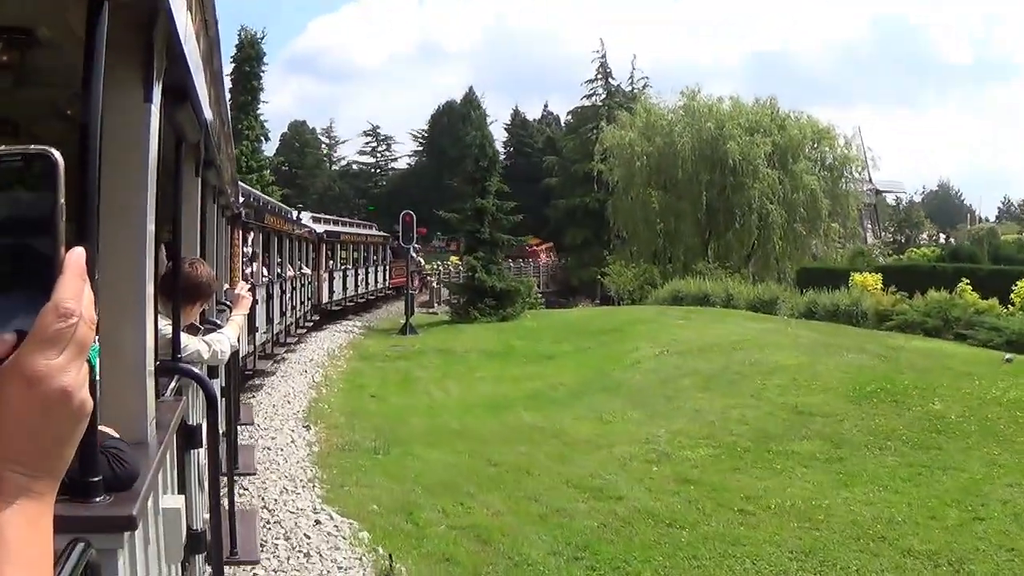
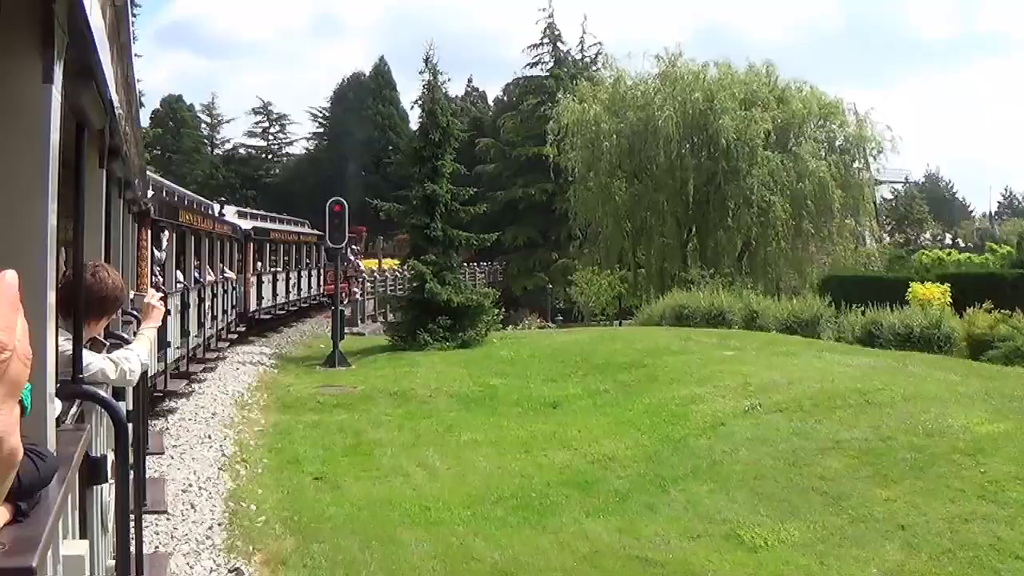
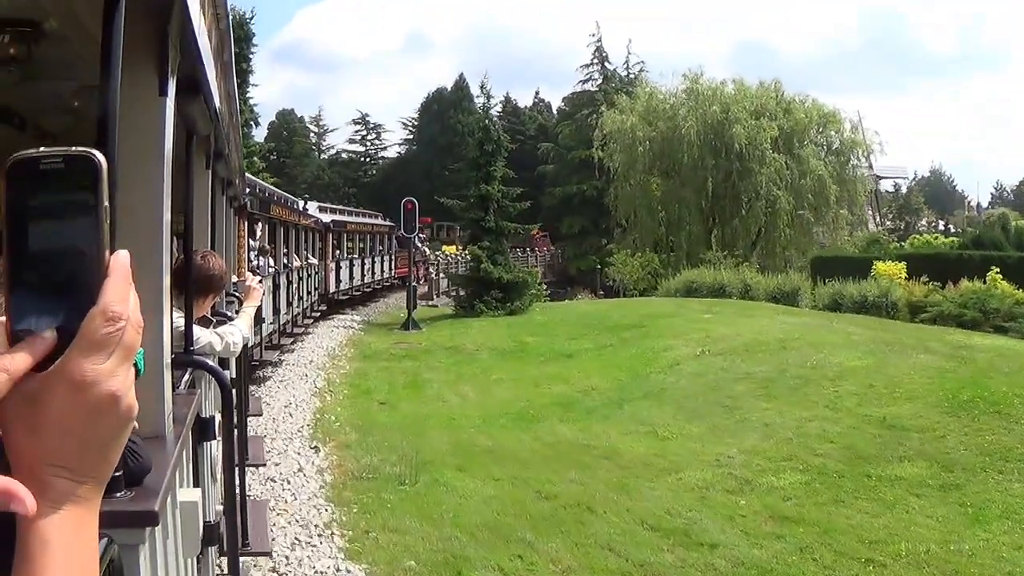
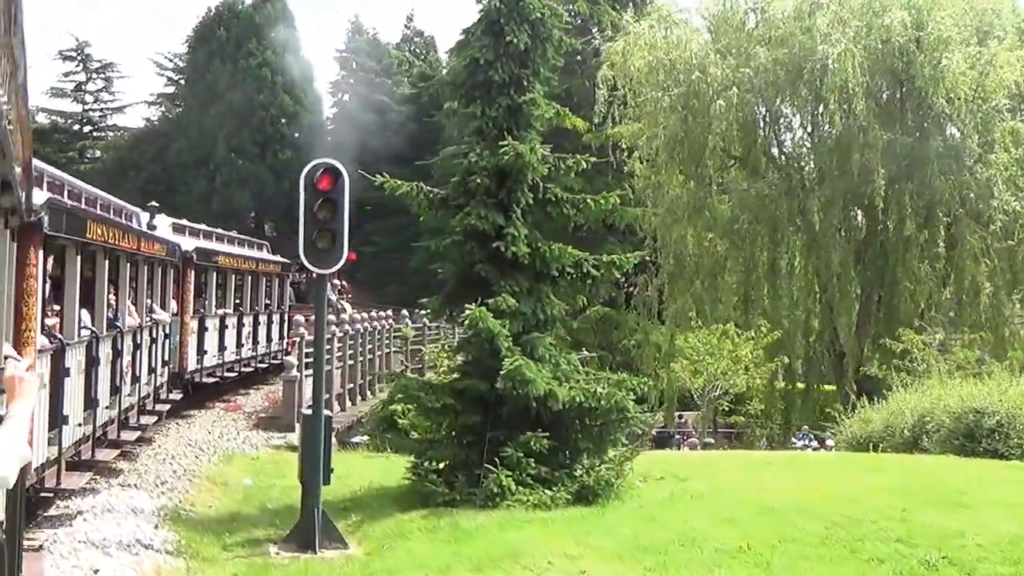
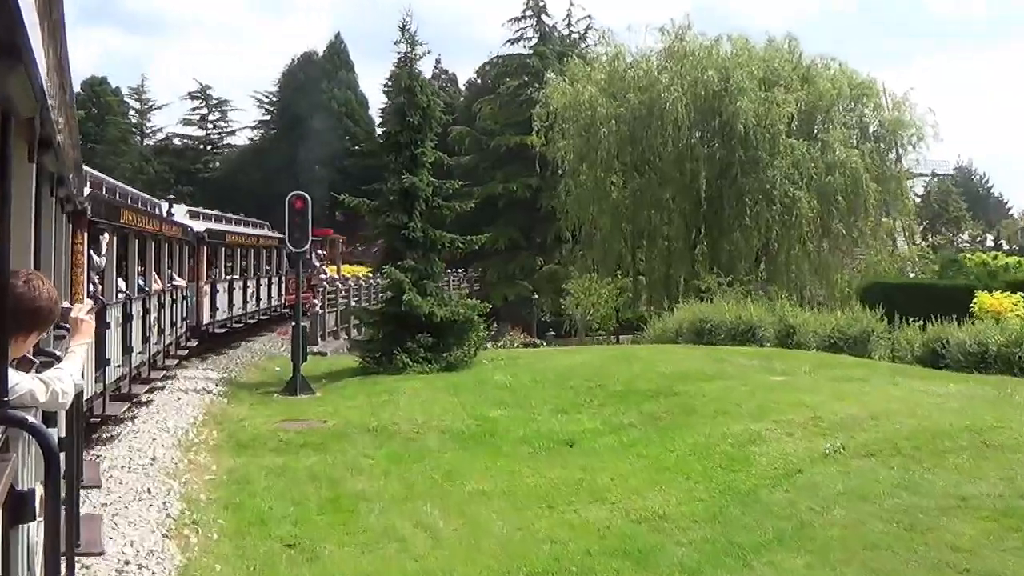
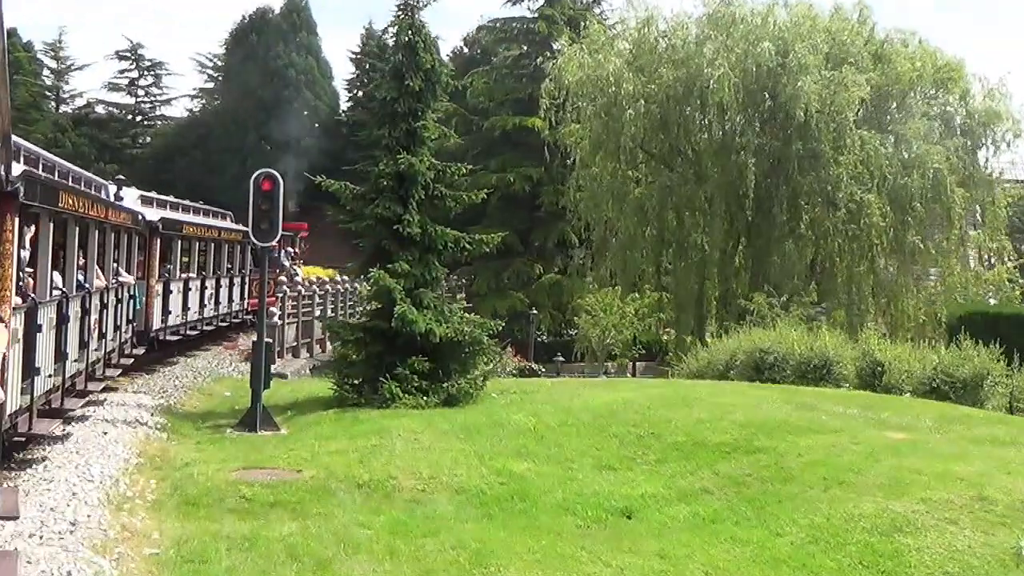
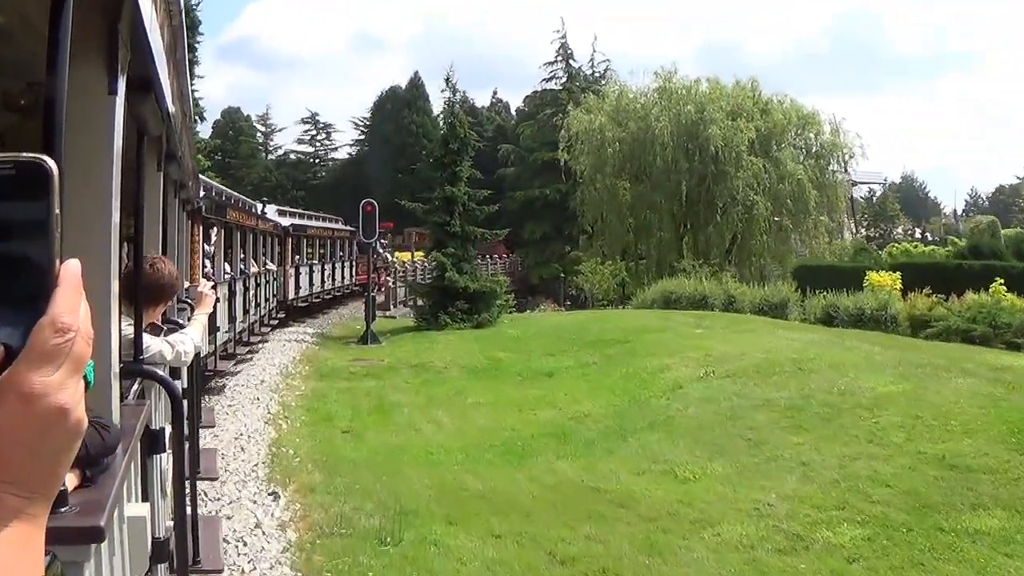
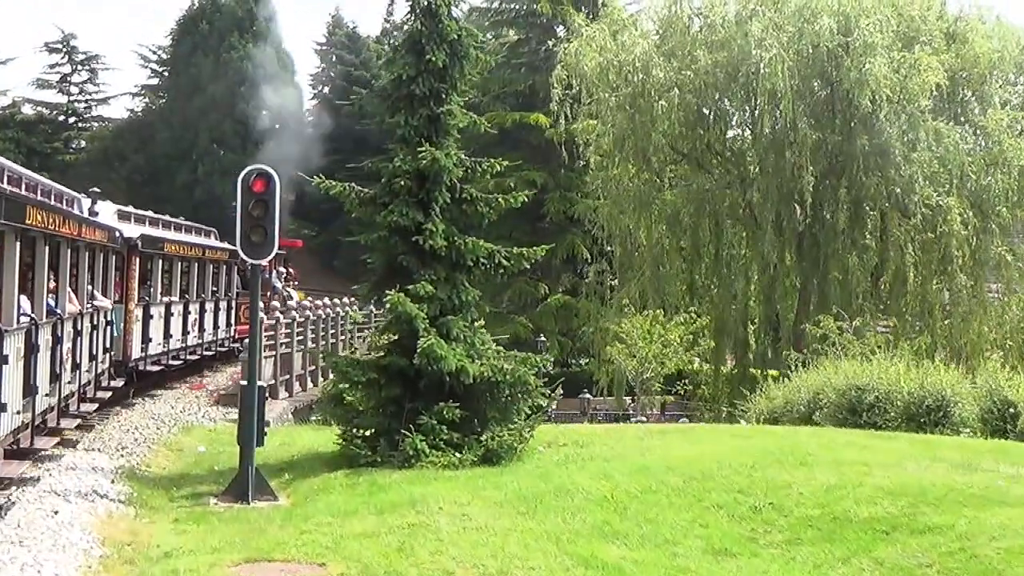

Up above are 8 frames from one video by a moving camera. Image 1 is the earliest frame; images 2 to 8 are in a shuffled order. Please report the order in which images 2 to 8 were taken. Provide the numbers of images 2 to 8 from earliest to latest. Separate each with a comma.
3, 7, 2, 5, 6, 8, 4
